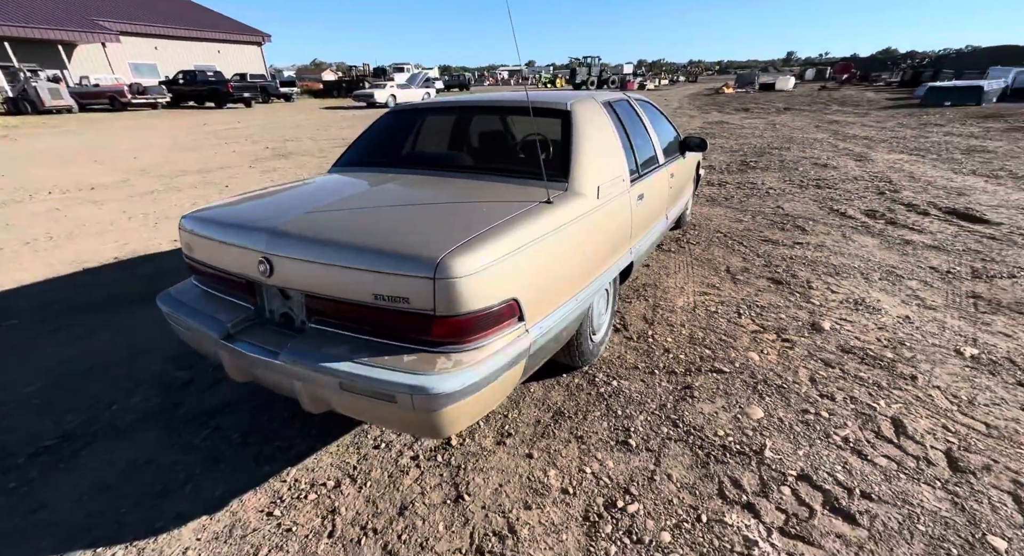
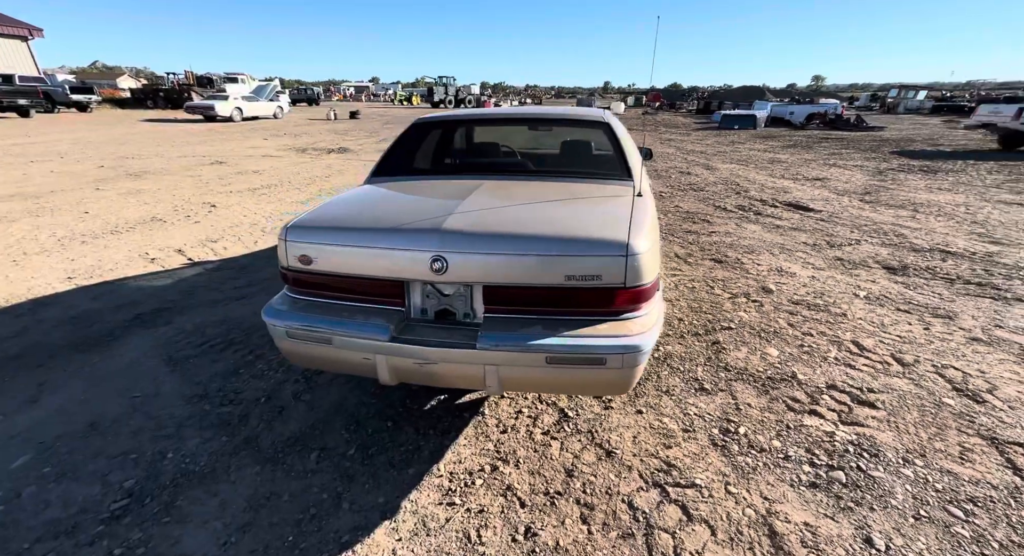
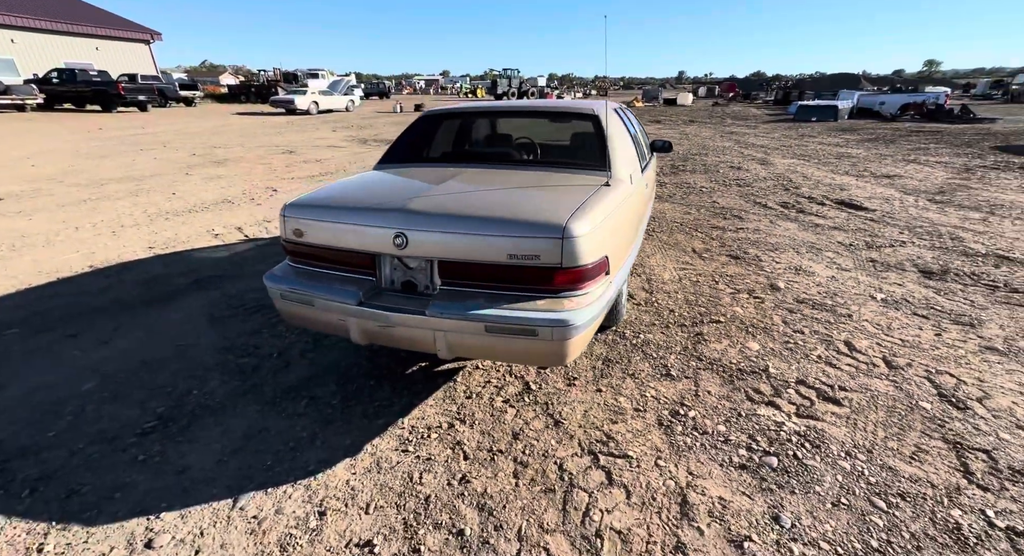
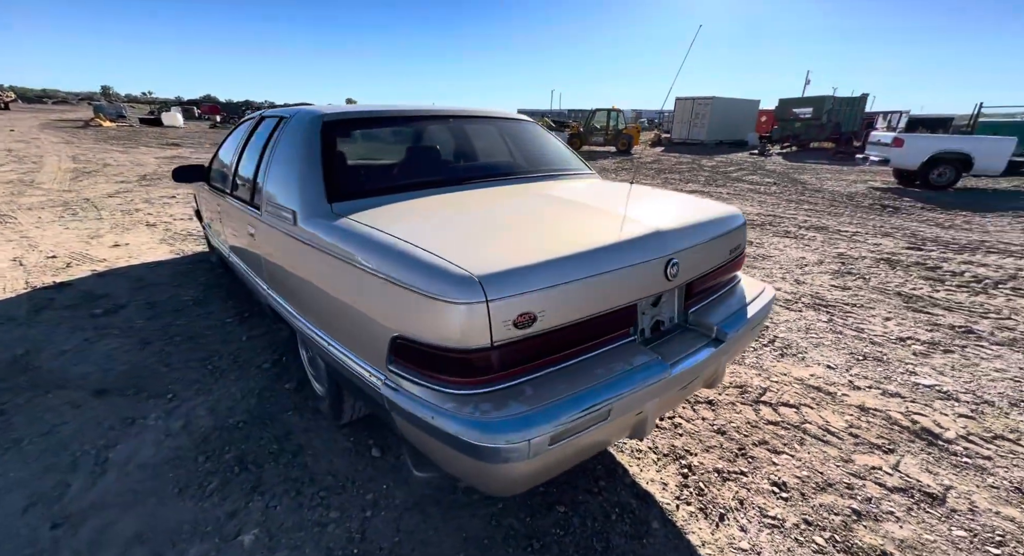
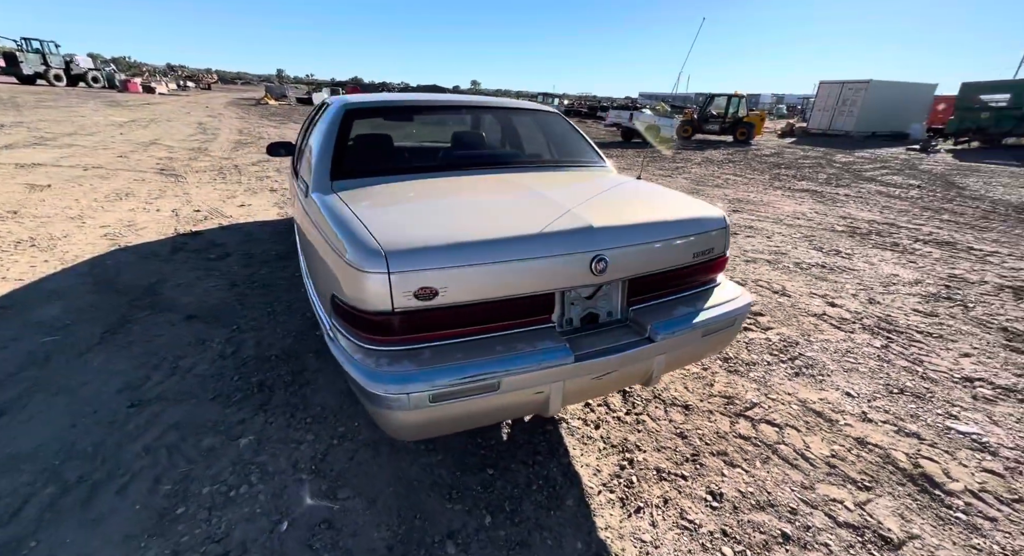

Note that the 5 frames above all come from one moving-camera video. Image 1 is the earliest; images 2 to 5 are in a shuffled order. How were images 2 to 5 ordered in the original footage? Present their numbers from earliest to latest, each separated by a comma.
3, 2, 5, 4
